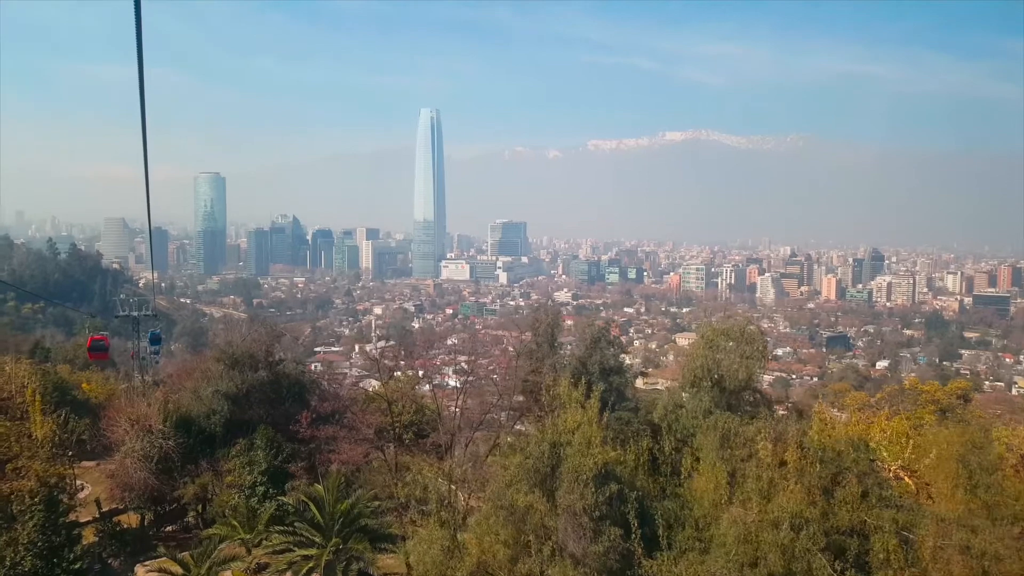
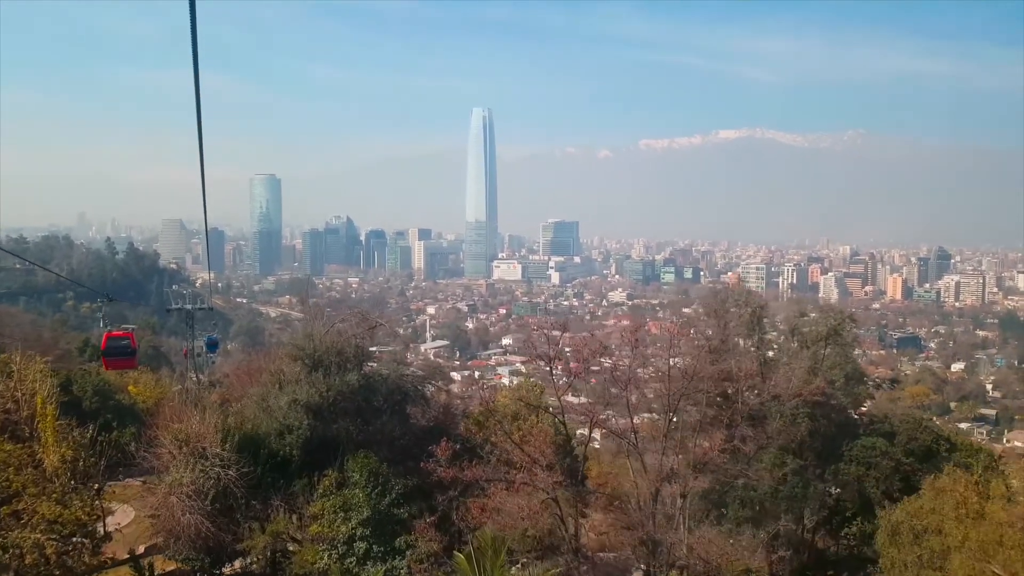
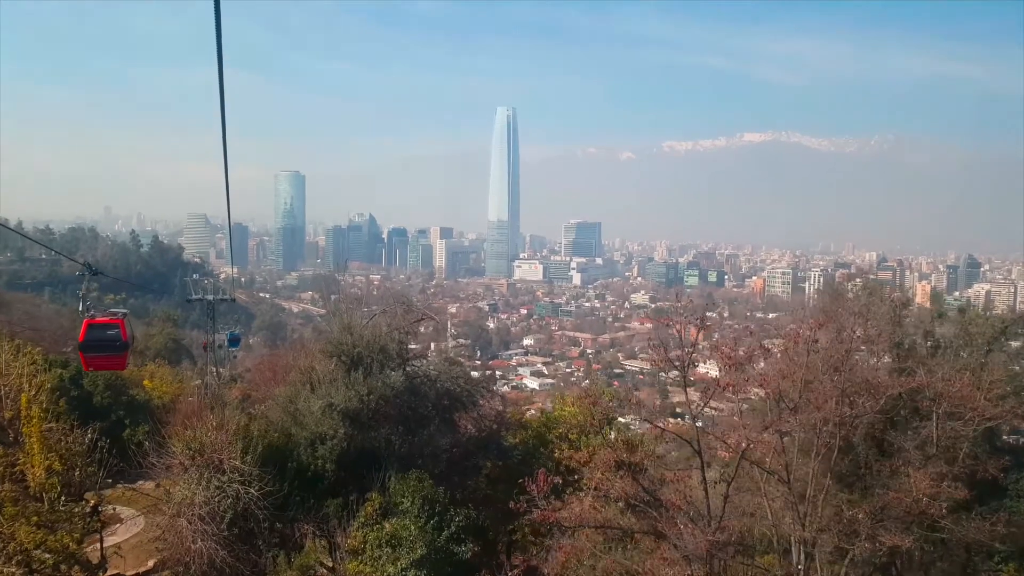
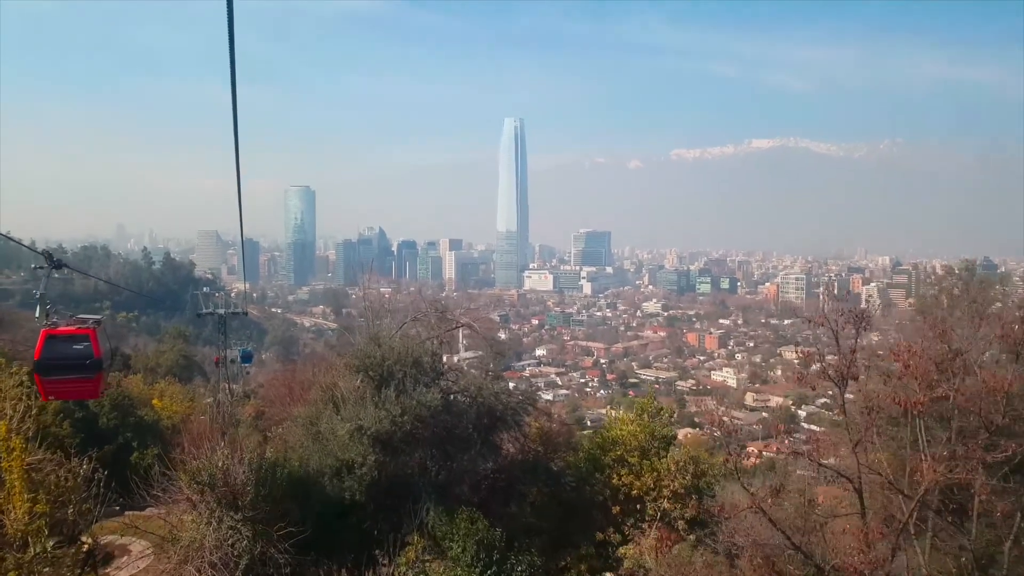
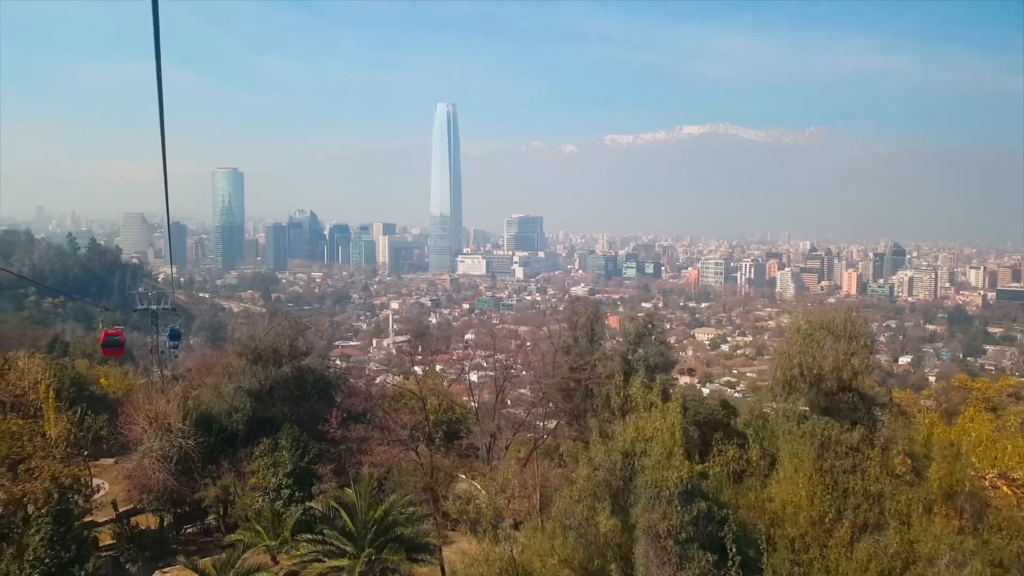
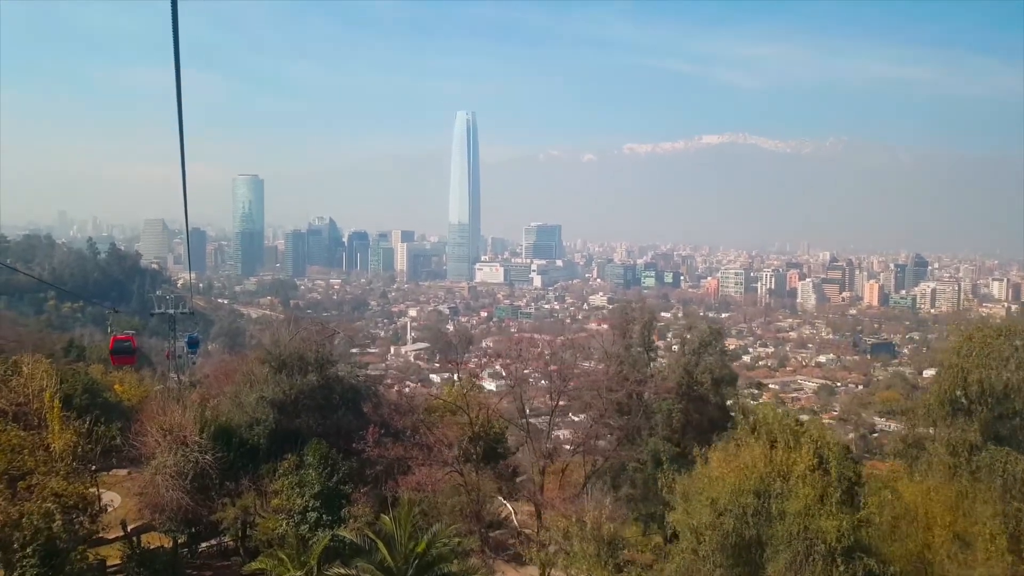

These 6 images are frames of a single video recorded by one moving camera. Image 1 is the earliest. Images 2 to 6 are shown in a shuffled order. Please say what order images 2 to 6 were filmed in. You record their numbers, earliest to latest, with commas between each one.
5, 6, 2, 3, 4
